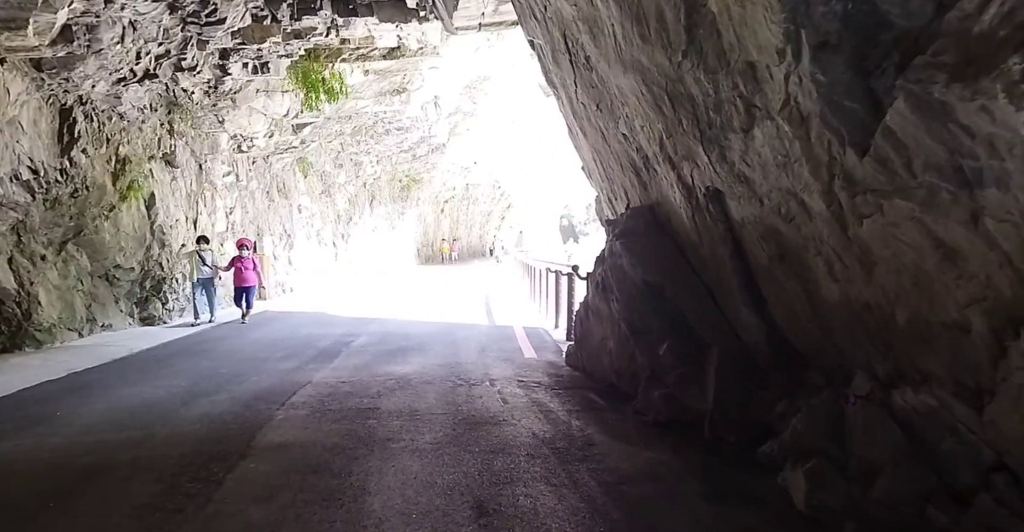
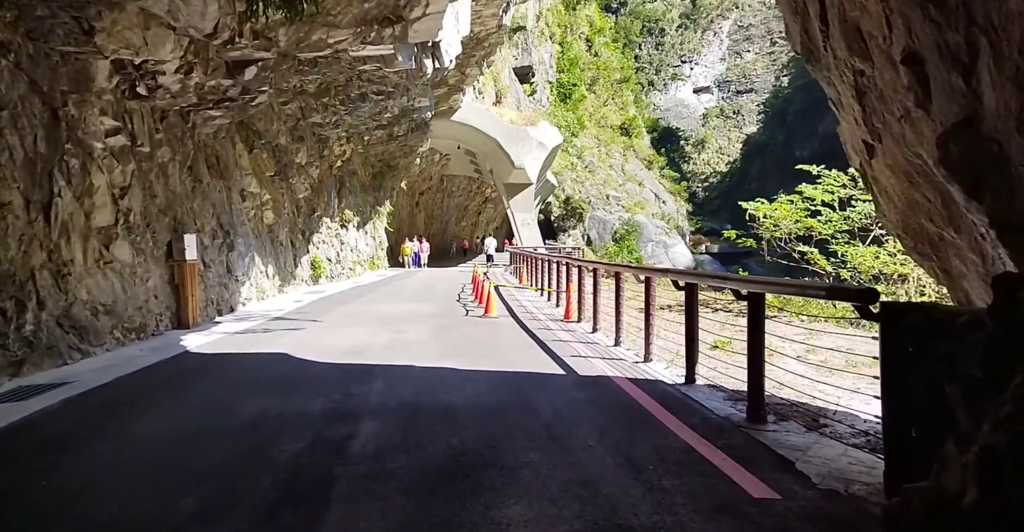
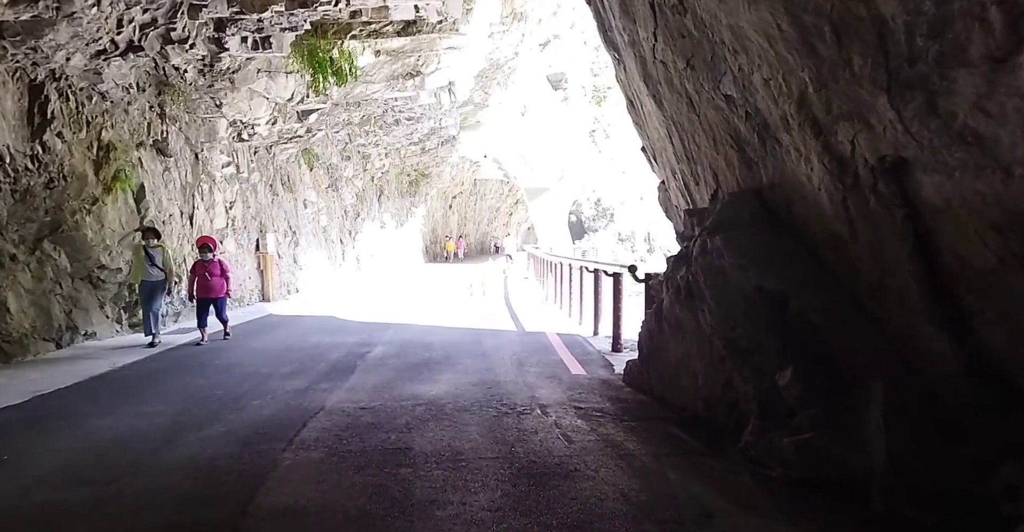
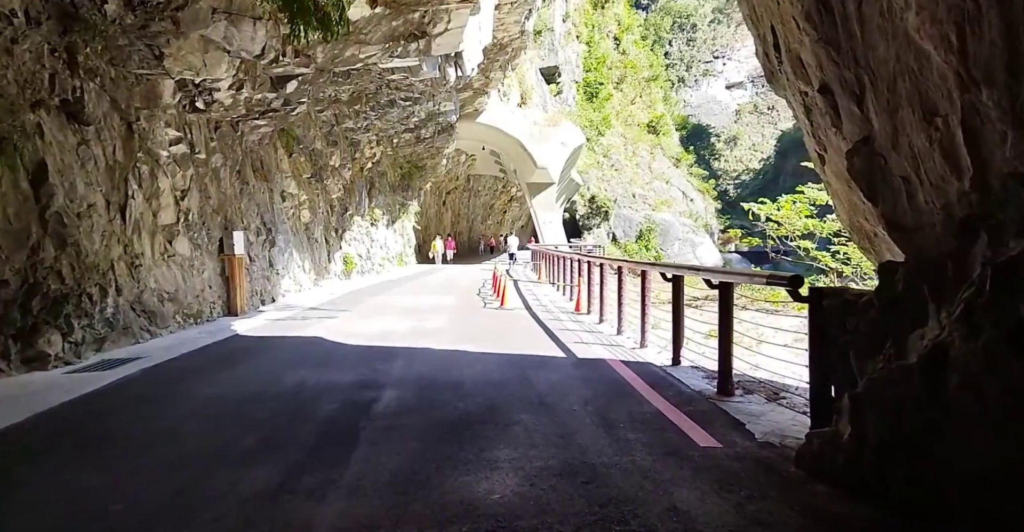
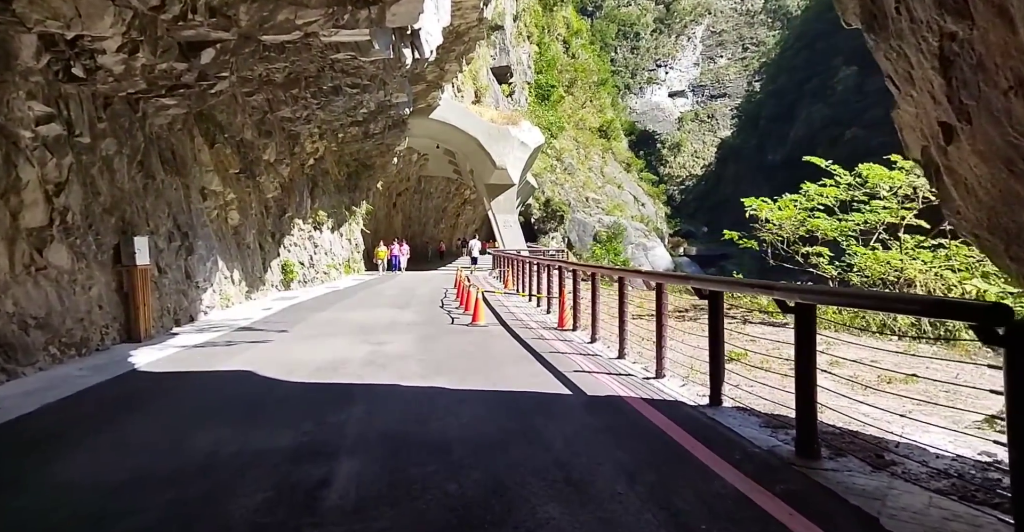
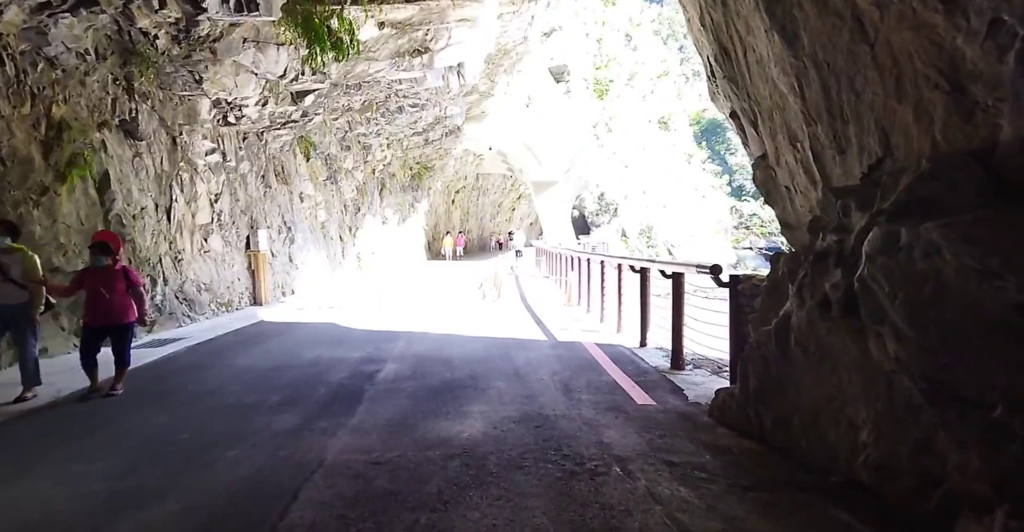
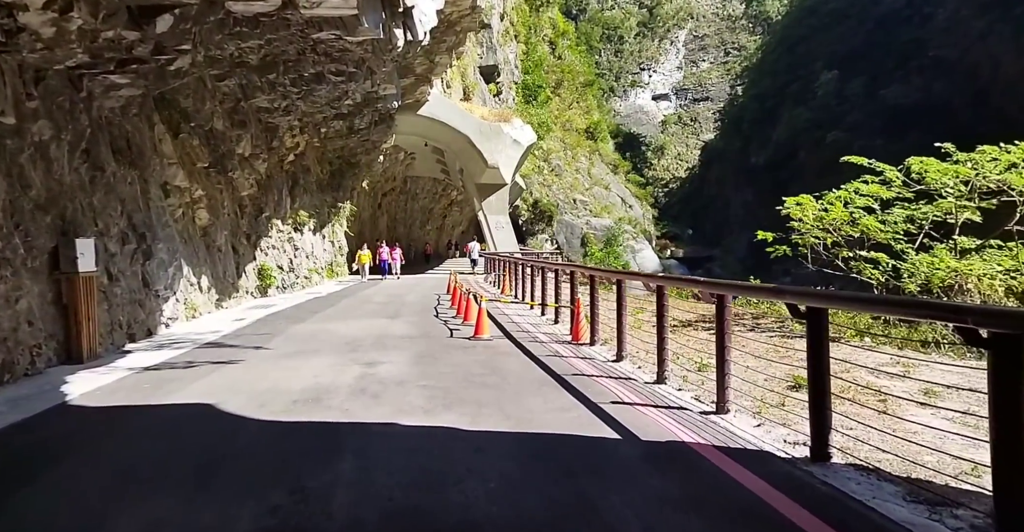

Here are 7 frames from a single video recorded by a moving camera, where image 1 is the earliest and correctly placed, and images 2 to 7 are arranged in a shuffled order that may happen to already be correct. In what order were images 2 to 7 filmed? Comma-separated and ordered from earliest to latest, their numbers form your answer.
3, 6, 4, 2, 5, 7
